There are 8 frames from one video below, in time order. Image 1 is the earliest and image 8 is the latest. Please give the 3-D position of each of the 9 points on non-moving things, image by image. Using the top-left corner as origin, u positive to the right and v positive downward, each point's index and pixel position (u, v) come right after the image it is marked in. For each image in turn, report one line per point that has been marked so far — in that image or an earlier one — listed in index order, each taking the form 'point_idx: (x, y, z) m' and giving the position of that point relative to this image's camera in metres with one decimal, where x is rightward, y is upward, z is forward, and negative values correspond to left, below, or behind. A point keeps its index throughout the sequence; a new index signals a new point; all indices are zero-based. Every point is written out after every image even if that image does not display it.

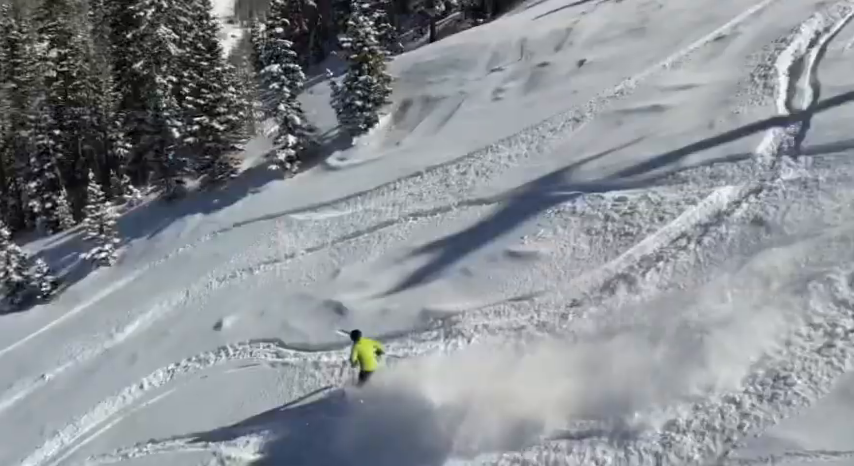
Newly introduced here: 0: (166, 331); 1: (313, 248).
0: (-7.5, -2.8, +18.8) m
1: (-3.3, -0.4, +19.1) m
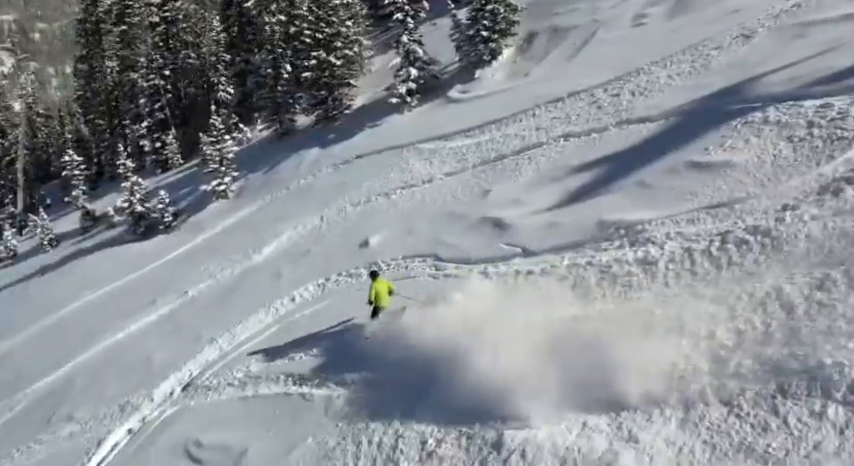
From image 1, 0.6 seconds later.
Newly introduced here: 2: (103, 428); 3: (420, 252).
0: (-3.5, -0.5, +19.1) m
1: (+0.7, +1.8, +18.9) m
2: (-7.9, -4.7, +15.9) m
3: (-0.1, -0.4, +15.7) m
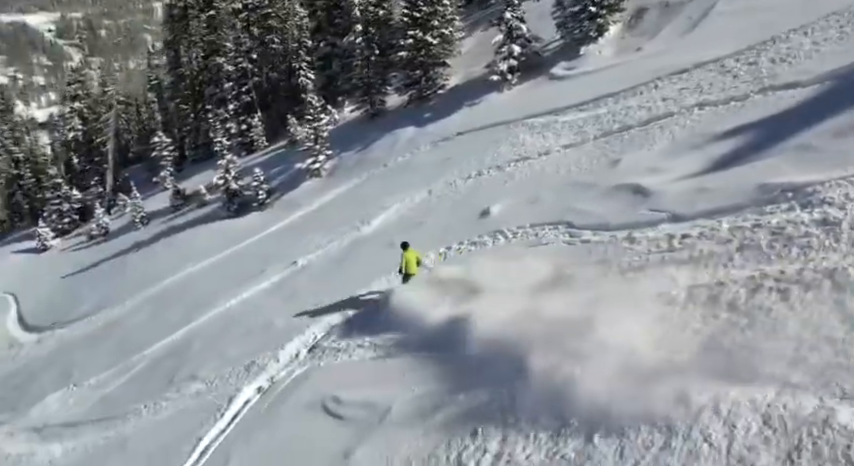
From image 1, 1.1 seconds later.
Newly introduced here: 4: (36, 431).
0: (-0.2, +0.3, +19.1) m
1: (+4.1, +2.5, +18.5) m
2: (-4.9, -3.8, +16.2) m
3: (+2.9, +0.3, +15.4) m
4: (-11.9, -6.1, +20.1) m
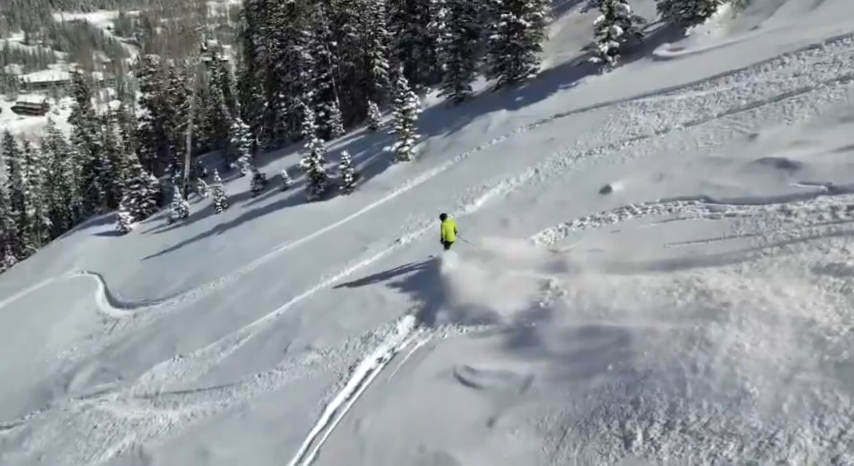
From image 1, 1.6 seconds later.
0: (+3.1, +1.0, +18.8) m
1: (+7.3, +3.0, +17.9) m
2: (-1.9, -3.1, +16.3) m
3: (+5.9, +0.9, +15.0) m
4: (-8.8, -5.2, +20.7) m
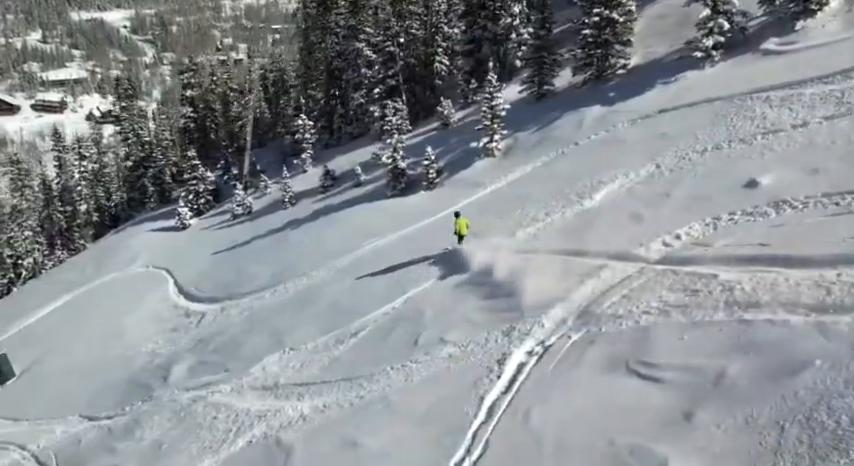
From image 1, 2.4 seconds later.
0: (+6.8, +1.1, +18.7) m
1: (+11.0, +3.2, +17.7) m
2: (+1.7, -2.9, +16.3) m
3: (+9.5, +1.0, +14.7) m
4: (-5.1, -5.0, +20.8) m
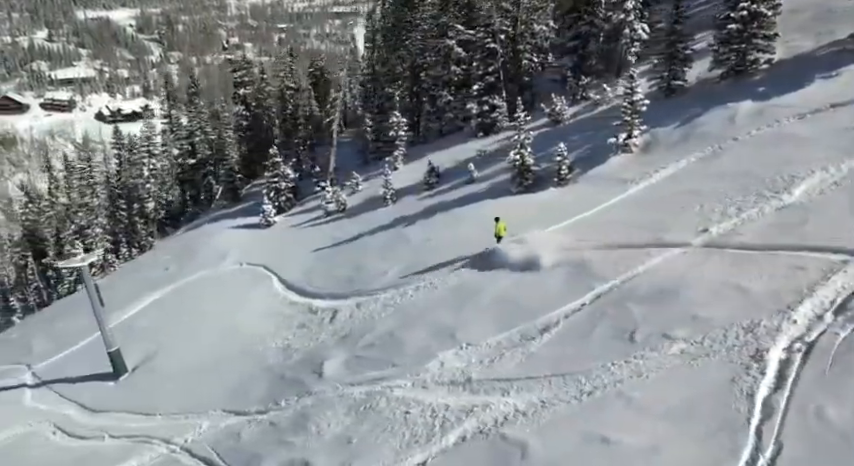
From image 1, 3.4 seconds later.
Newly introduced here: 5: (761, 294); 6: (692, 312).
0: (+12.8, +1.2, +18.3) m
1: (+17.0, +3.3, +17.3) m
2: (+7.7, -2.8, +16.1) m
3: (+15.5, +1.1, +14.4) m
4: (+1.0, -4.9, +20.7) m
5: (+8.9, -1.6, +17.4) m
6: (+7.2, -2.2, +18.0) m
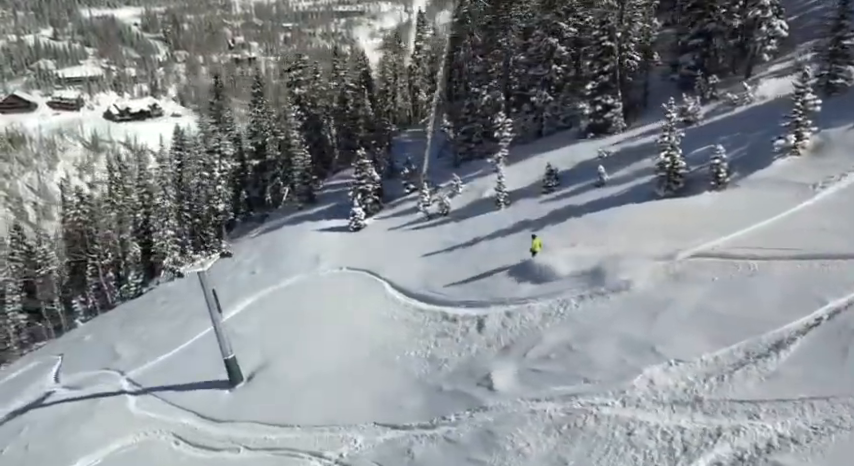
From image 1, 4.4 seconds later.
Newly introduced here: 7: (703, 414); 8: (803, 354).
0: (+19.5, +0.9, +16.8) m
1: (+23.7, +3.0, +15.6) m
2: (+14.3, -3.1, +14.6) m
3: (+22.1, +0.8, +12.7) m
4: (+7.7, -5.1, +19.4) m
5: (+15.5, -1.9, +15.9) m
6: (+13.8, -2.5, +16.6) m
7: (+8.0, -5.2, +18.8) m
8: (+10.9, -3.5, +18.9) m
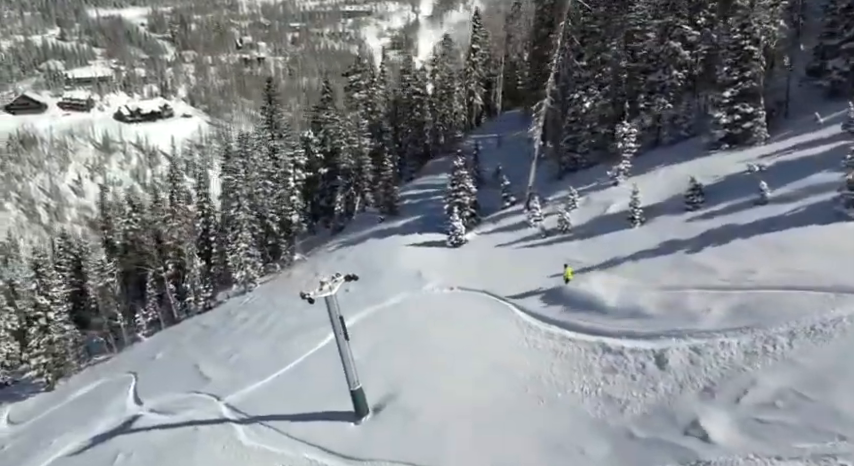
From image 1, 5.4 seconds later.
0: (+26.5, -0.1, +13.6) m
1: (+30.6, +1.9, +12.4) m
2: (+21.3, -4.1, +11.6) m
3: (+29.0, -0.3, +9.6) m
4: (+14.8, -6.2, +16.5) m
5: (+22.5, -3.0, +12.9) m
6: (+20.8, -3.6, +13.6) m
7: (+15.0, -6.3, +15.9) m
8: (+17.9, -4.5, +15.9) m
